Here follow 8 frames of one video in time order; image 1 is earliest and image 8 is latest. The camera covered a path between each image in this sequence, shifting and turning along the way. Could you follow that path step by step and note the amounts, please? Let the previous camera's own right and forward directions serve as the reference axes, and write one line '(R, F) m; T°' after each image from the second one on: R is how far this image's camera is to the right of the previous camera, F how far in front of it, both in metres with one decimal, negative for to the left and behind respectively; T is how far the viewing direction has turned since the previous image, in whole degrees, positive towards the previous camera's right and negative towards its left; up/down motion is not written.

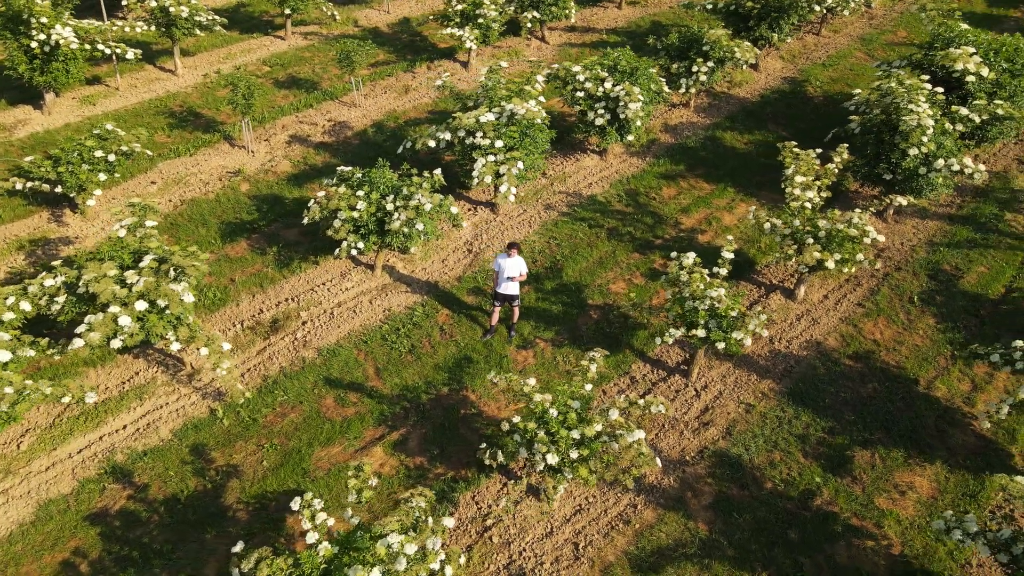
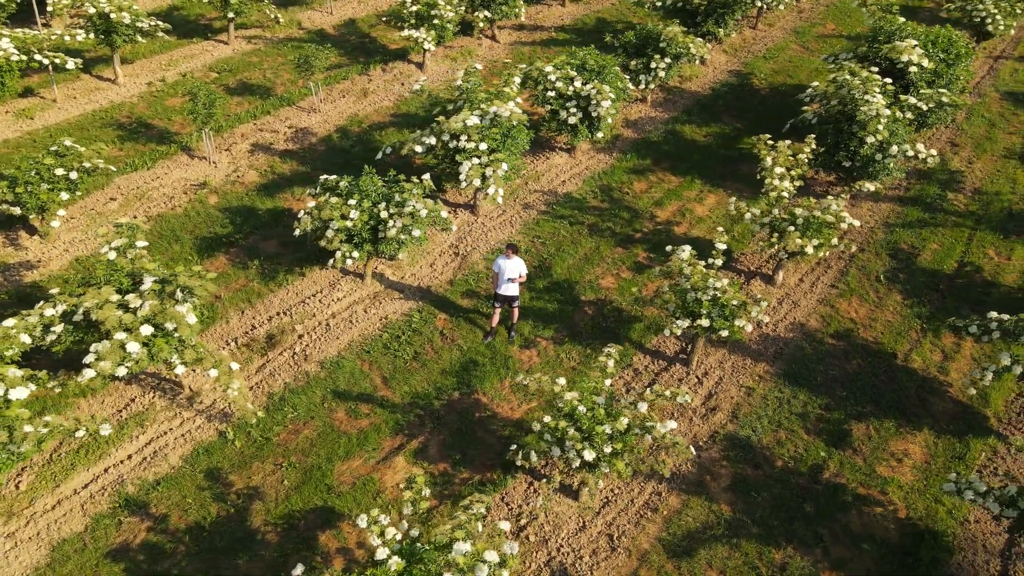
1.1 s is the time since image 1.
(-1.0, -0.1) m; +6°
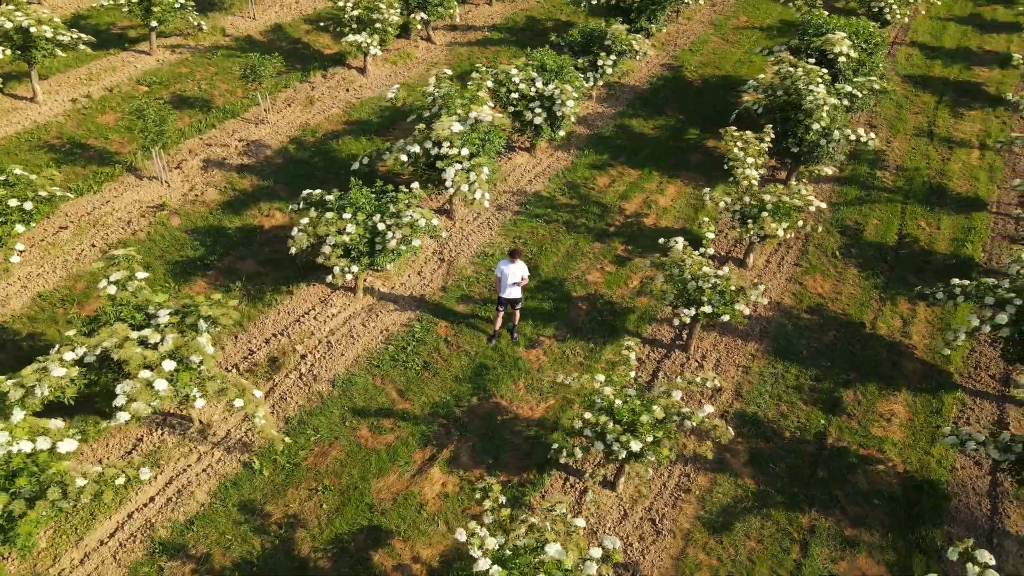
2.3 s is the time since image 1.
(-1.4, -0.1) m; +8°
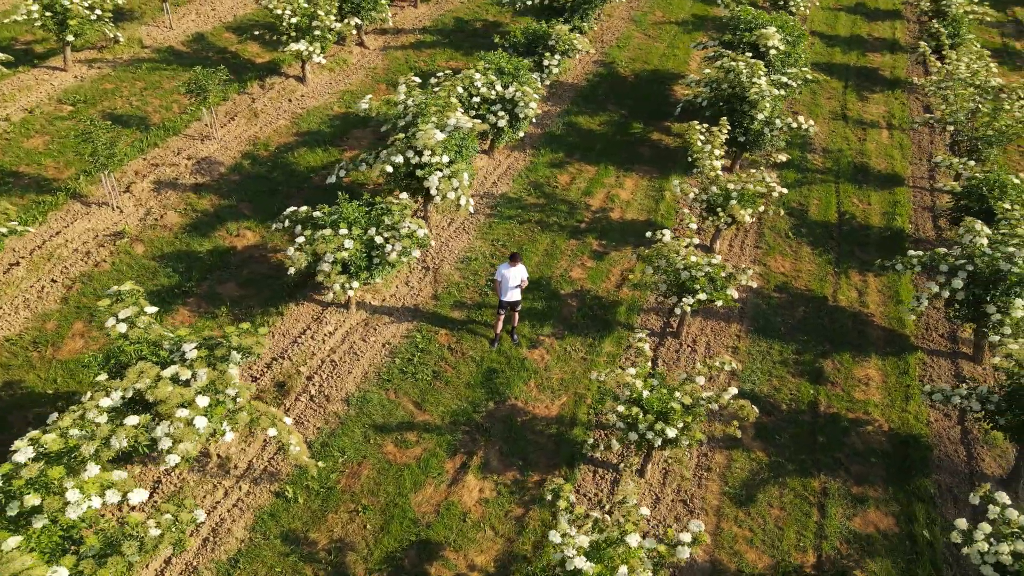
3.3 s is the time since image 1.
(-1.4, -0.1) m; +8°
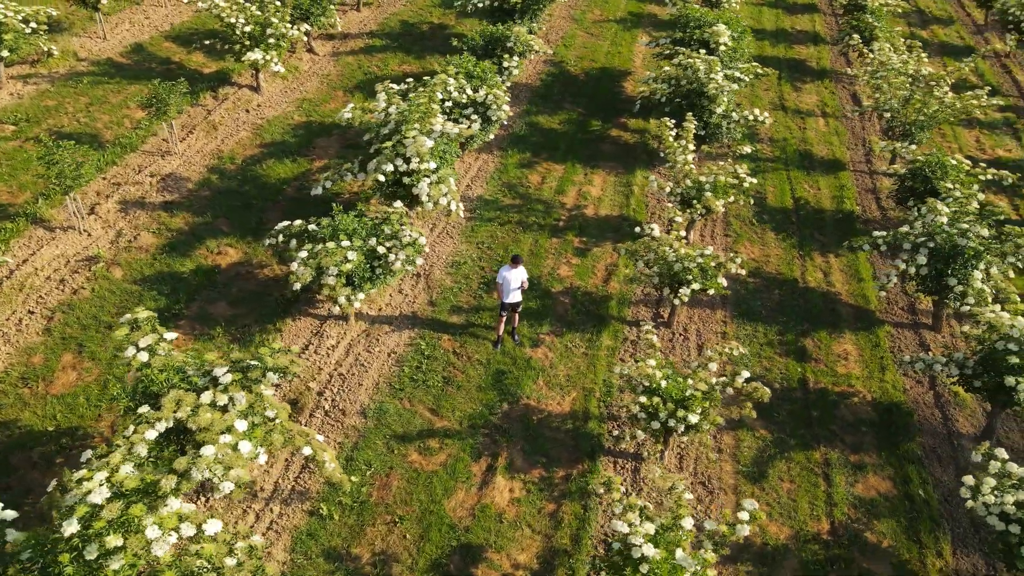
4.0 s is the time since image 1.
(-1.1, -0.1) m; +6°
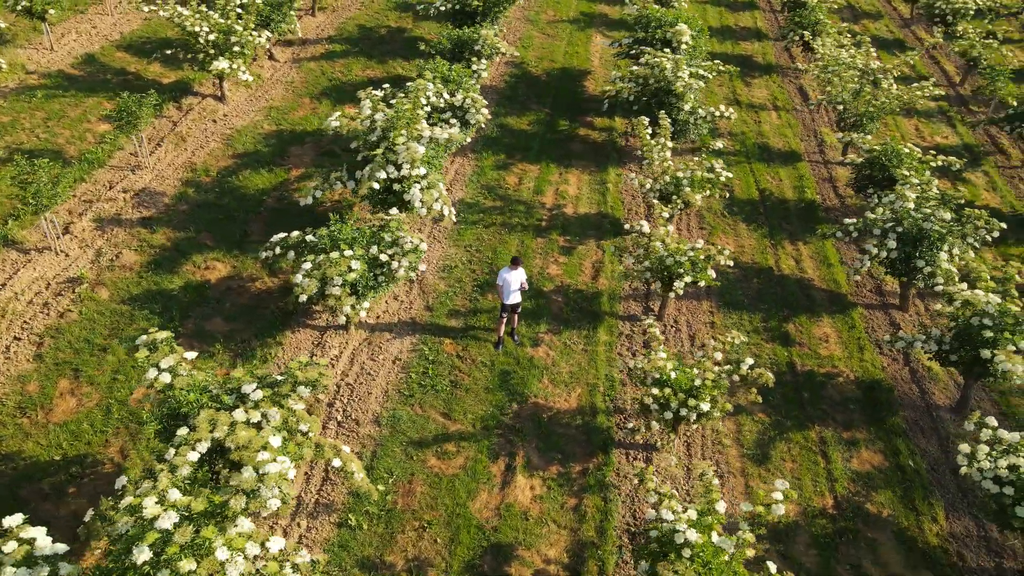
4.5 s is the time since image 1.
(-0.8, -0.1) m; +5°
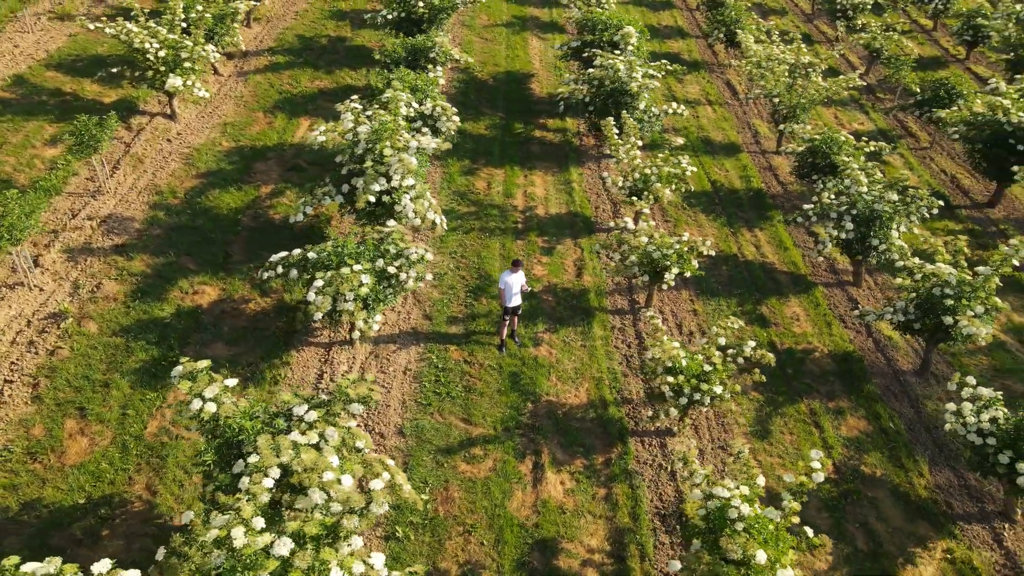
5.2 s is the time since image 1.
(-1.3, -0.2) m; +7°
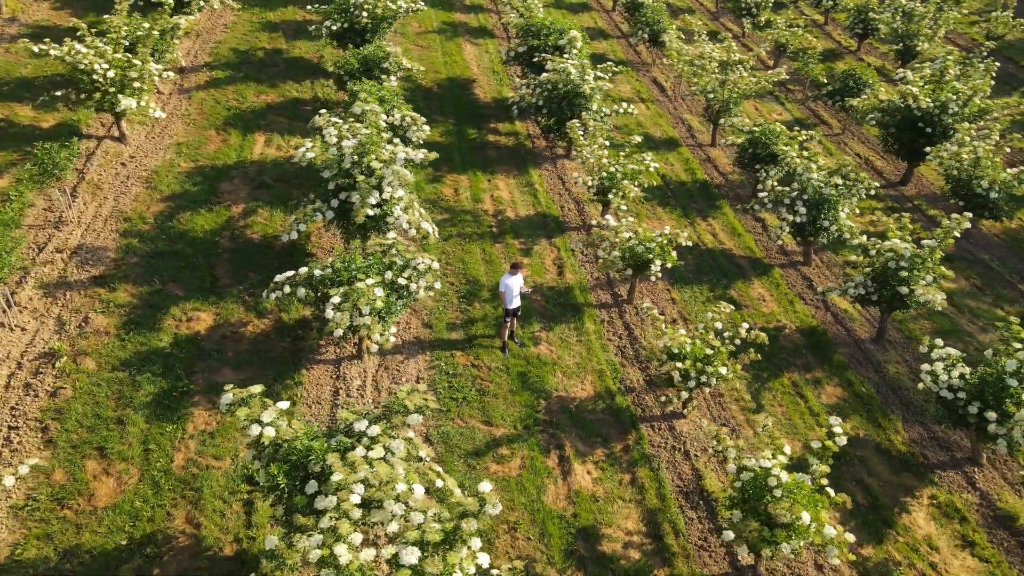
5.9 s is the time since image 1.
(-1.4, -0.2) m; +7°
